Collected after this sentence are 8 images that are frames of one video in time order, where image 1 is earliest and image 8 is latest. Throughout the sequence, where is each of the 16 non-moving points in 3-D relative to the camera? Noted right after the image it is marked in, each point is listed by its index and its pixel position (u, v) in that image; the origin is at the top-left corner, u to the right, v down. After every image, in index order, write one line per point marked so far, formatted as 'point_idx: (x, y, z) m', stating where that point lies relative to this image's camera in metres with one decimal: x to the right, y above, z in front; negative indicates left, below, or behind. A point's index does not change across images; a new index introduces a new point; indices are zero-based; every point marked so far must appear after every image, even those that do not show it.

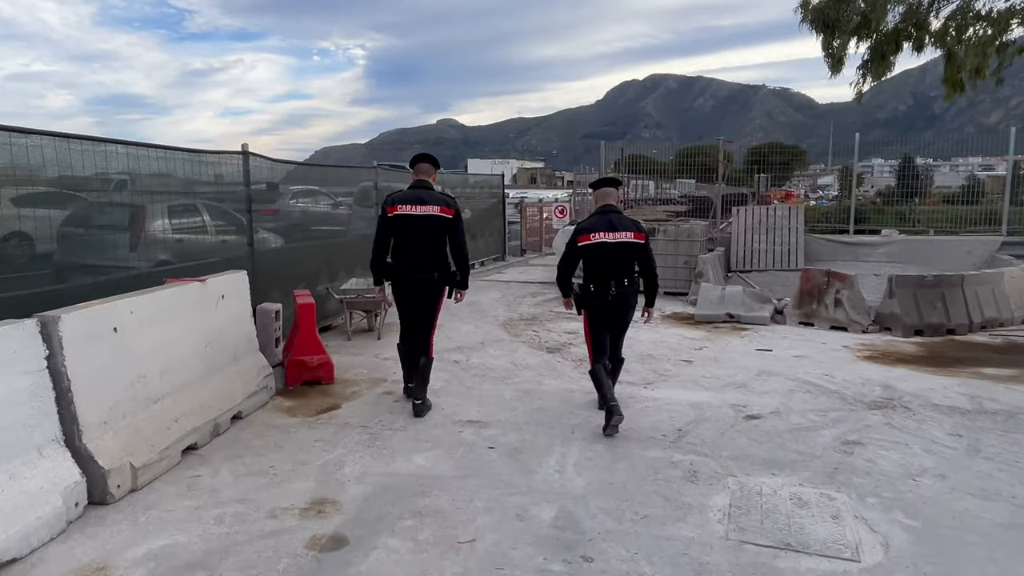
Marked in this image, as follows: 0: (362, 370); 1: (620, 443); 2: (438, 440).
0: (-1.4, -0.8, +6.5) m
1: (+0.7, -1.0, +4.7) m
2: (-0.5, -1.0, +4.7) m
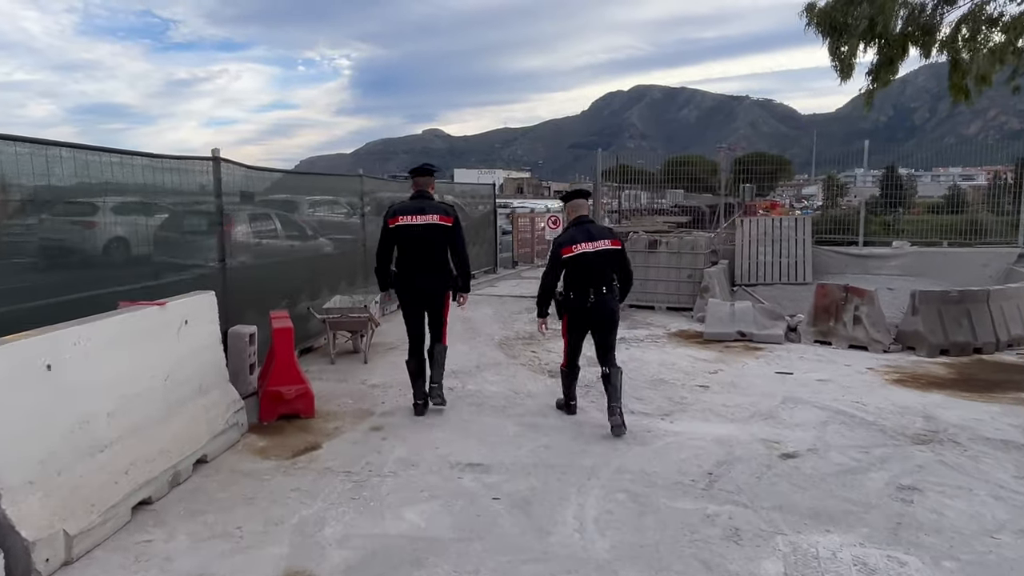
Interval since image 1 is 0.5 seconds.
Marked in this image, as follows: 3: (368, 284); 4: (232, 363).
0: (-1.4, -0.9, +5.9) m
1: (+0.8, -1.2, +4.1) m
2: (-0.4, -1.2, +4.1) m
3: (-1.9, 0.0, +9.5) m
4: (-2.3, -0.6, +6.0) m
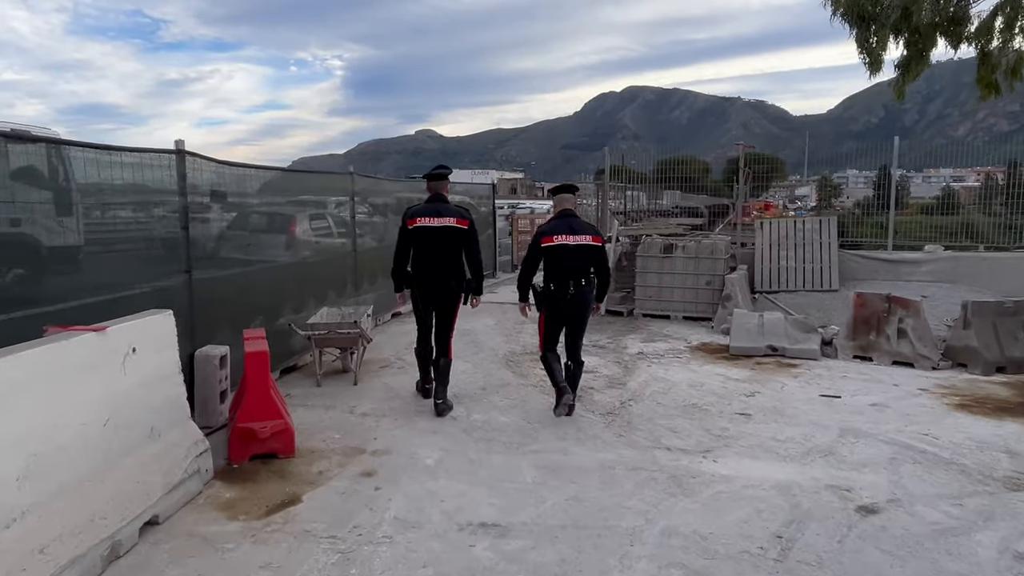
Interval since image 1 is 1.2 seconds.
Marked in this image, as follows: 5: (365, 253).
0: (-1.3, -1.0, +5.0) m
1: (+0.9, -1.3, +3.3) m
2: (-0.3, -1.3, +3.2) m
3: (-1.9, -0.1, +8.7) m
4: (-2.2, -0.7, +5.1) m
5: (-1.8, +0.4, +9.0) m
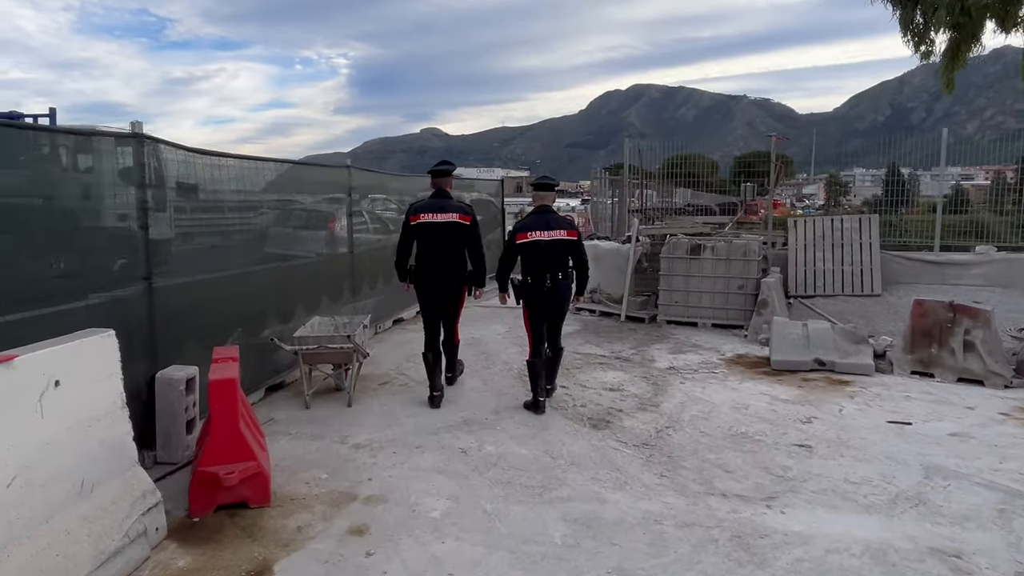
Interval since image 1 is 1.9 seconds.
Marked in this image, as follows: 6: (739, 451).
0: (-1.1, -1.1, +4.2) m
1: (+1.0, -1.3, +2.4) m
2: (-0.2, -1.3, +2.4) m
3: (-1.7, -0.1, +7.8) m
4: (-2.1, -0.8, +4.3) m
5: (-1.7, +0.4, +8.1) m
6: (+1.5, -1.1, +4.7) m
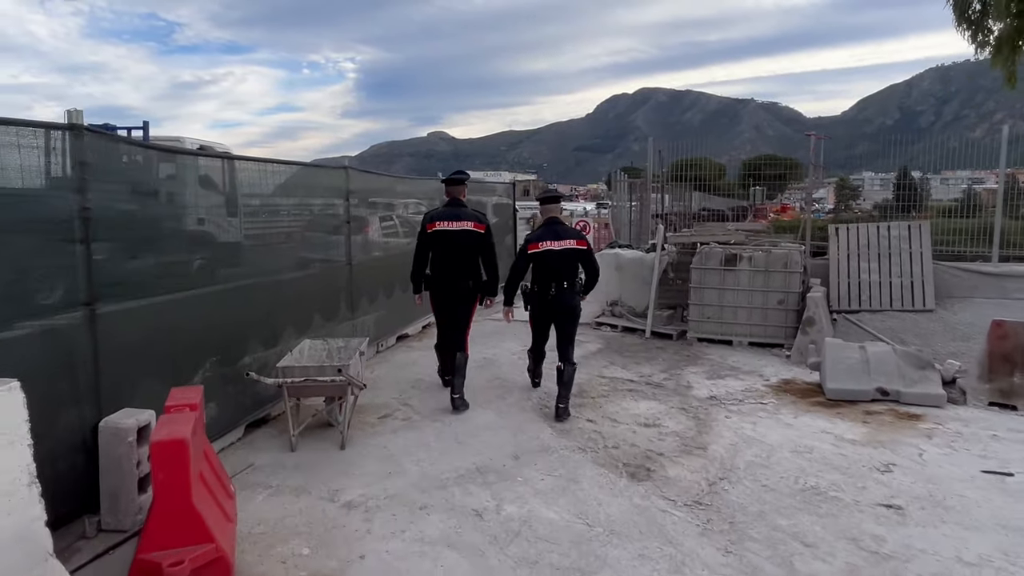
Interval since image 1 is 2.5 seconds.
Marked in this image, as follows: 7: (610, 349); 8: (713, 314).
0: (-1.0, -1.2, +3.4) m
1: (+1.1, -1.5, +1.6) m
2: (-0.1, -1.5, +1.6) m
3: (-1.5, -0.3, +7.0) m
4: (-2.0, -0.9, +3.5) m
5: (-1.5, +0.2, +7.3) m
6: (+1.6, -1.2, +3.8) m
7: (+1.1, -0.7, +8.2) m
8: (+2.3, -0.3, +8.3) m
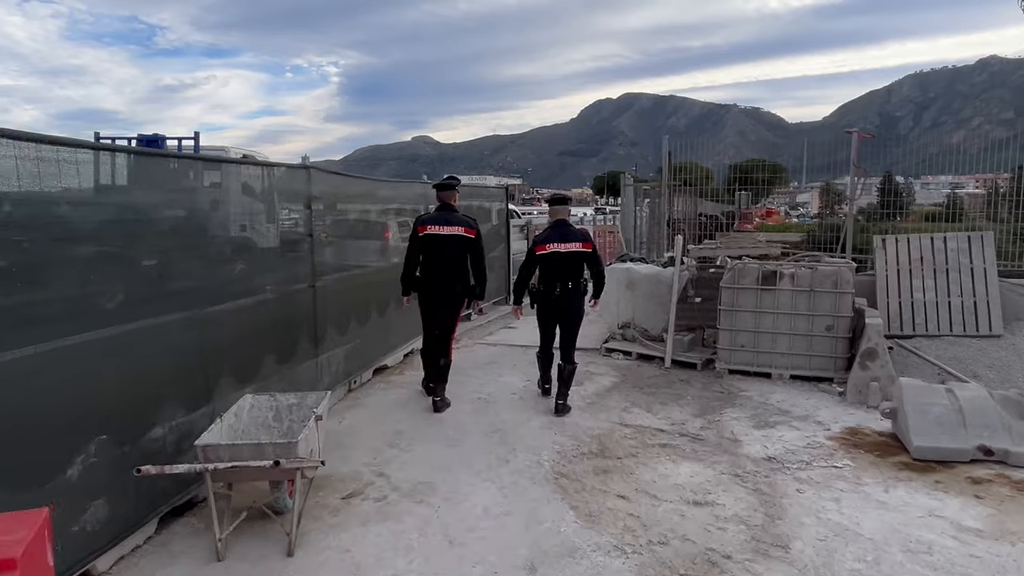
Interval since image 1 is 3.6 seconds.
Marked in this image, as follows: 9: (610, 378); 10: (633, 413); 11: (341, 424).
0: (-0.9, -1.4, +2.1) m
1: (+1.2, -1.7, +0.3) m
2: (0.0, -1.6, +0.3) m
3: (-1.5, -0.5, +5.7) m
4: (-1.9, -1.1, +2.1) m
5: (-1.5, 0.0, +6.0) m
6: (+1.7, -1.4, +2.5) m
7: (+1.1, -0.9, +6.9) m
8: (+2.3, -0.5, +7.0) m
9: (+1.0, -0.9, +7.1) m
10: (+1.0, -1.0, +5.9) m
11: (-1.3, -1.1, +5.5) m
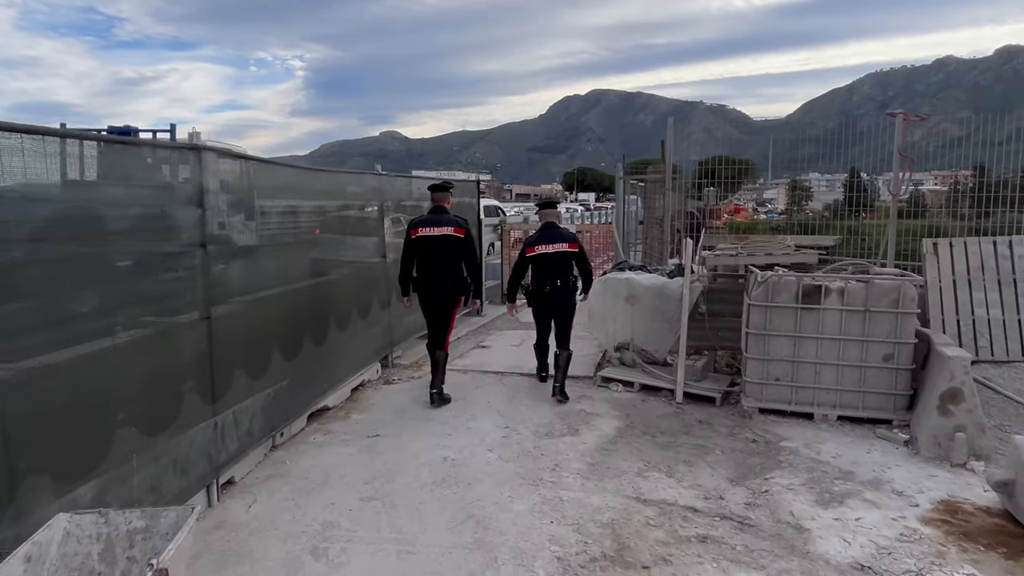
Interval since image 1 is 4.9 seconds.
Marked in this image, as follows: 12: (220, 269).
0: (-0.9, -1.6, +0.5) m
1: (+1.3, -1.8, -1.2) m
2: (+0.1, -1.8, -1.3) m
3: (-1.7, -0.7, +4.1) m
4: (-1.9, -1.3, +0.5) m
5: (-1.7, -0.2, +4.4) m
6: (+1.7, -1.6, +1.1) m
7: (+0.9, -1.1, +5.5) m
8: (+2.1, -0.7, +5.6) m
9: (+0.8, -1.1, +5.6) m
10: (+0.9, -1.2, +4.5) m
11: (-1.5, -1.2, +4.0) m
12: (-1.7, +0.1, +4.2) m
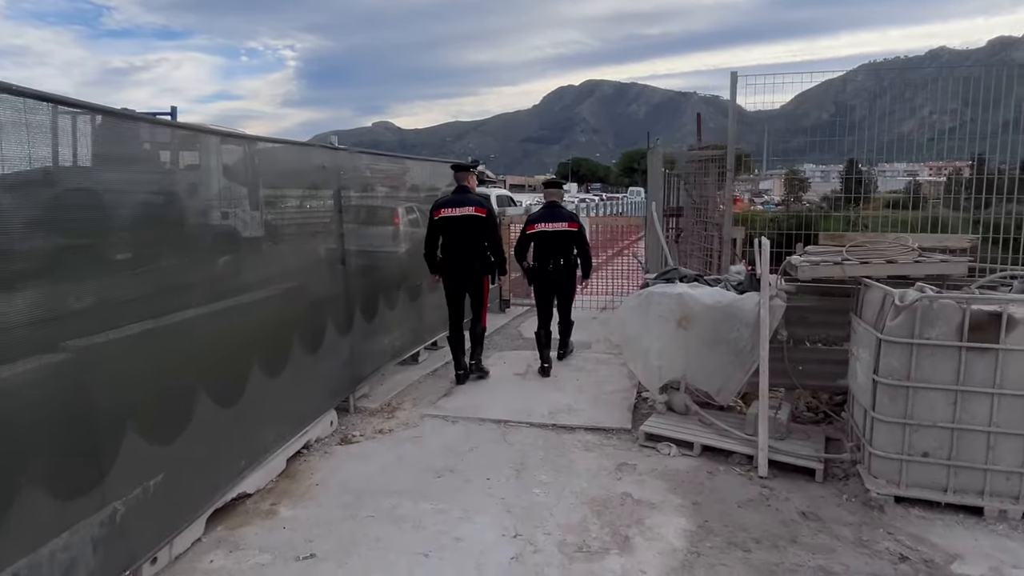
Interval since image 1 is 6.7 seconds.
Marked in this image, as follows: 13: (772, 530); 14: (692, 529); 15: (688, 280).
0: (-0.8, -1.8, -1.4) m
1: (+1.5, -2.1, -3.1) m
2: (+0.3, -2.1, -3.2) m
3: (-1.6, -0.8, +2.1) m
4: (-1.8, -1.6, -1.4) m
5: (-1.6, -0.3, +2.4) m
6: (+1.8, -1.8, -0.8) m
7: (+1.0, -1.2, +3.5) m
8: (+2.2, -0.8, +3.7) m
9: (+0.9, -1.2, +3.7) m
10: (+0.9, -1.4, +2.5) m
11: (-1.4, -1.4, +2.0) m
12: (-1.6, -0.1, +2.3) m
13: (+1.3, -1.2, +3.6) m
14: (+0.9, -1.2, +3.6) m
15: (+1.3, +0.1, +5.3) m
